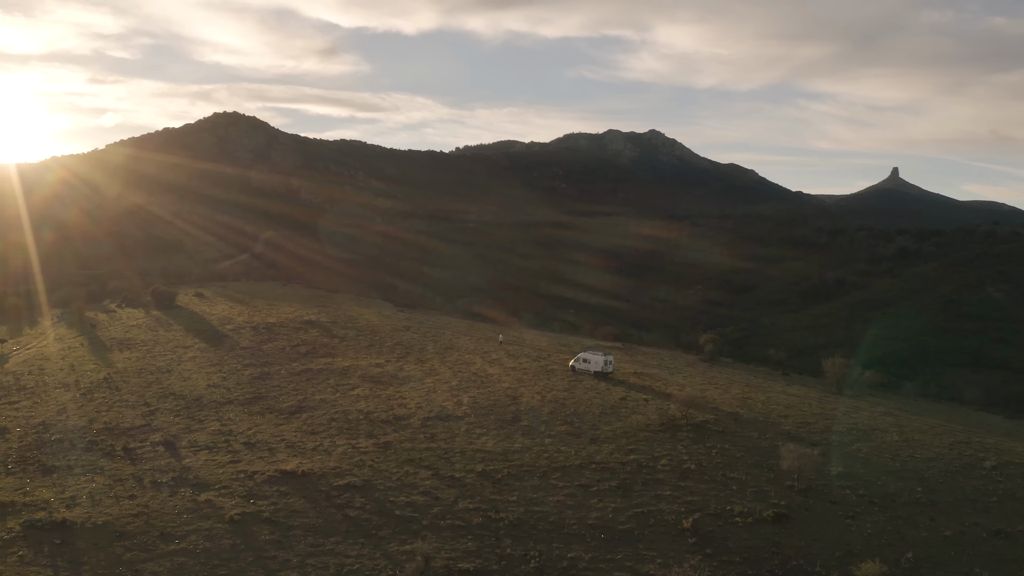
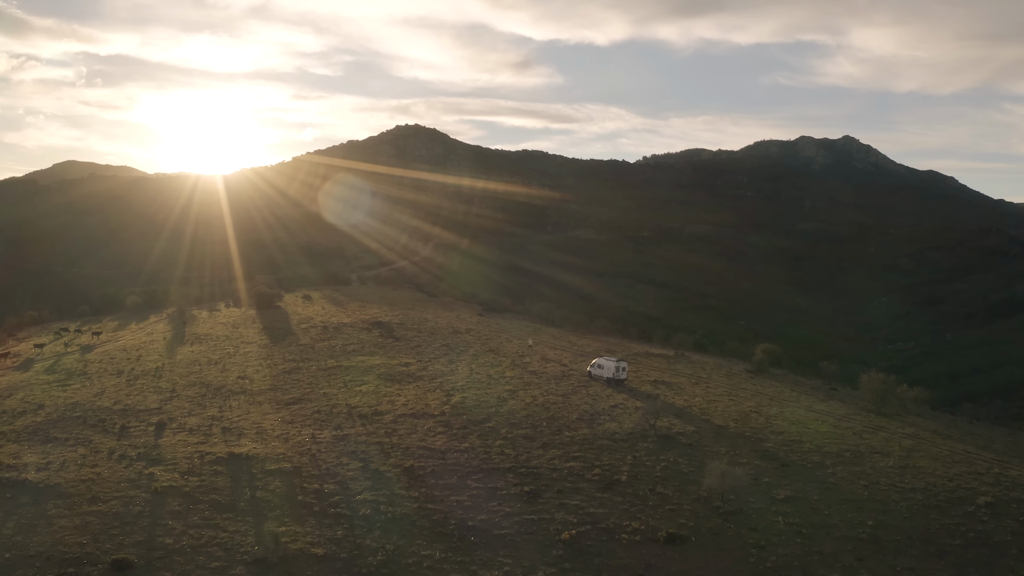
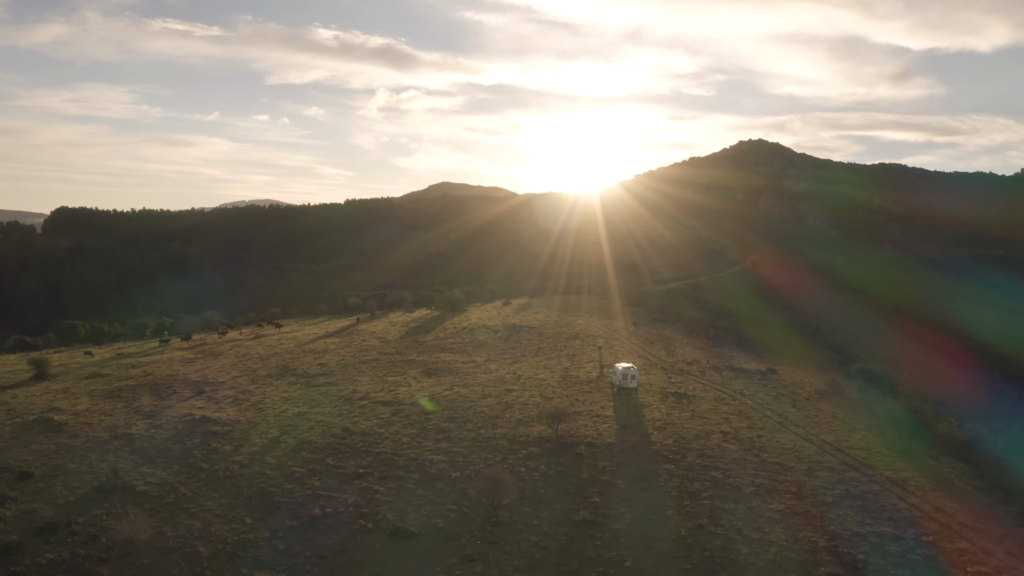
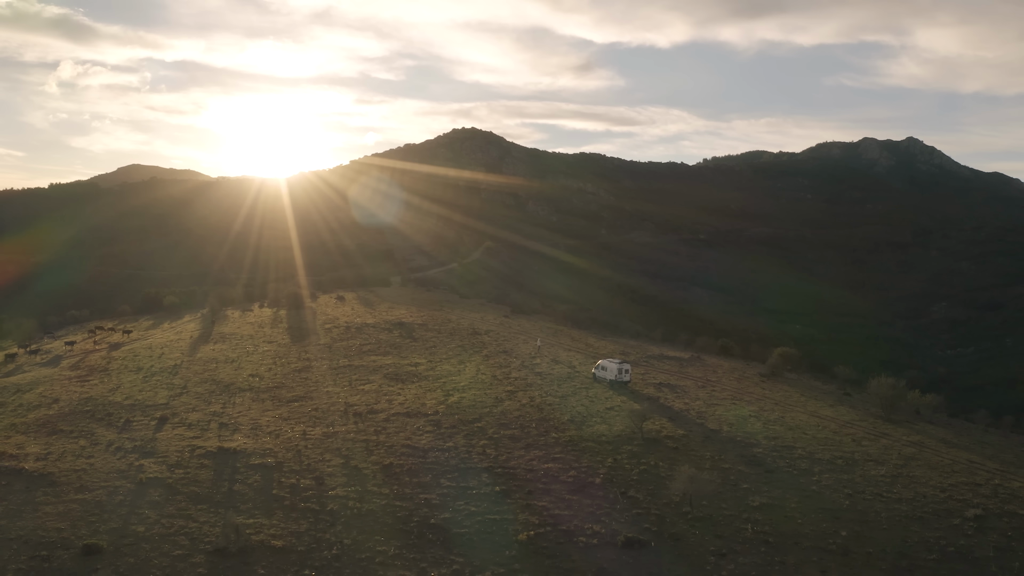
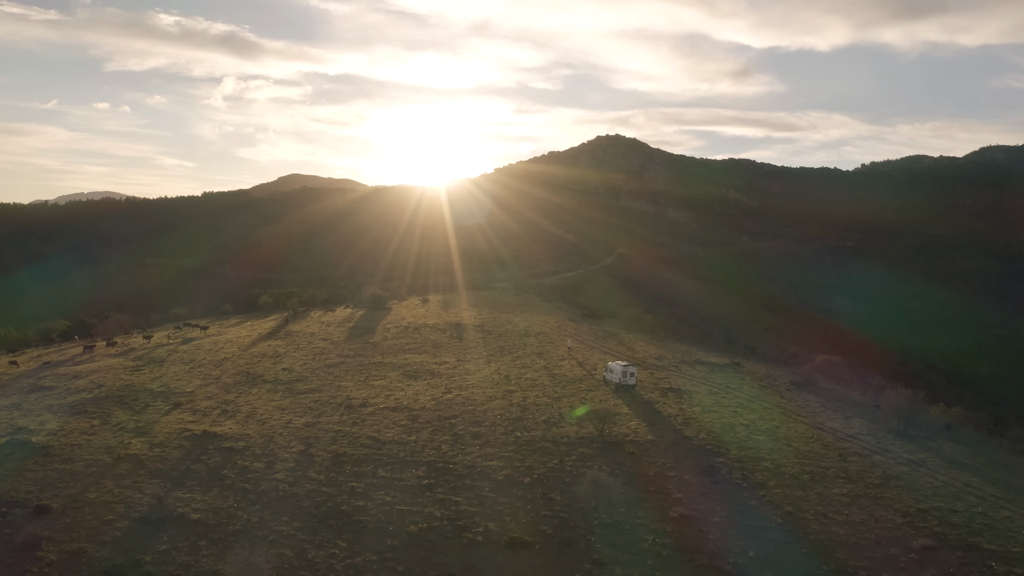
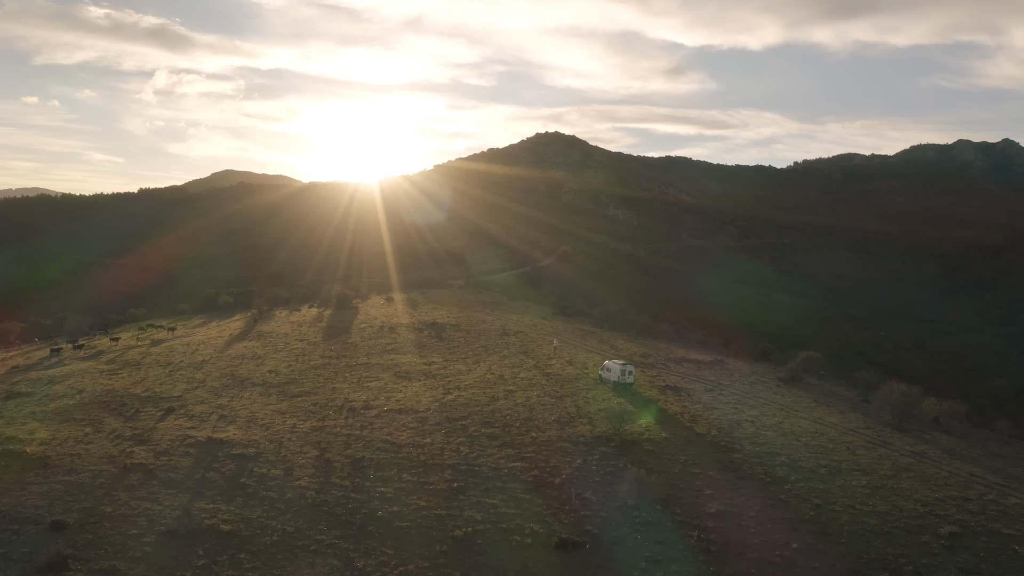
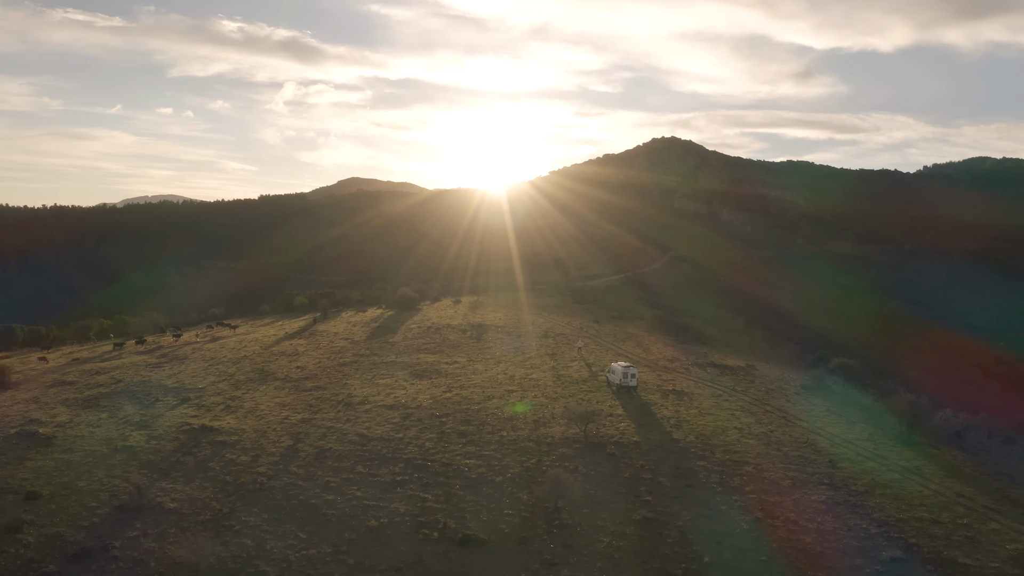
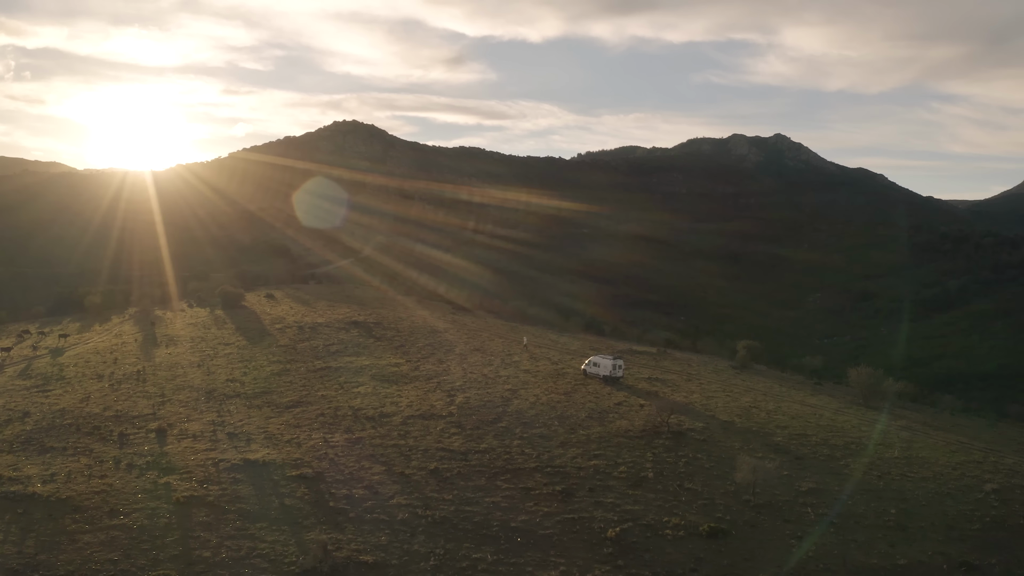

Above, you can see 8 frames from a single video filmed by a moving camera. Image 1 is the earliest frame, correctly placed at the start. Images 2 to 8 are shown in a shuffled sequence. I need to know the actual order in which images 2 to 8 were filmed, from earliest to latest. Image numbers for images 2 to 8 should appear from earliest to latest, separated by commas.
8, 2, 4, 6, 5, 7, 3
